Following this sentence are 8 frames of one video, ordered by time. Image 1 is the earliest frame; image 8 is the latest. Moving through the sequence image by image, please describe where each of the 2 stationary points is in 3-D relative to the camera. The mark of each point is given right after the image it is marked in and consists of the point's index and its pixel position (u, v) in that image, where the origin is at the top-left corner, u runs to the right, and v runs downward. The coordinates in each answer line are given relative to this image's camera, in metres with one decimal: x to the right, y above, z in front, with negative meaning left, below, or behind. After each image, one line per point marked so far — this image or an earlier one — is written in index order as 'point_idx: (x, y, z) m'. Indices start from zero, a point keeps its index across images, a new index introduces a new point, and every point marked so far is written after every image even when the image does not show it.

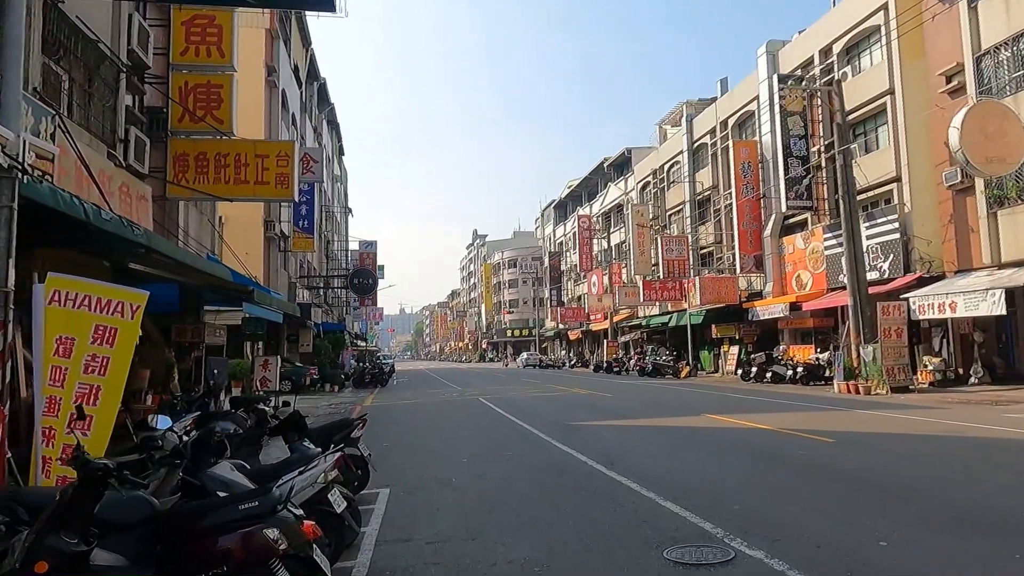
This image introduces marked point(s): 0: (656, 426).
0: (+2.9, -2.7, +12.6) m
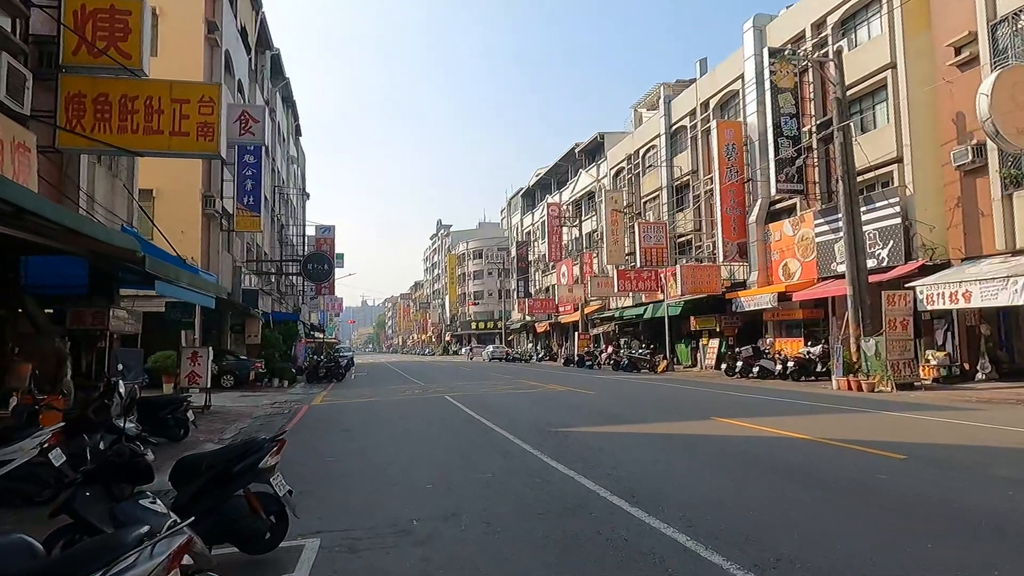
0: (+2.5, -2.3, +10.4) m
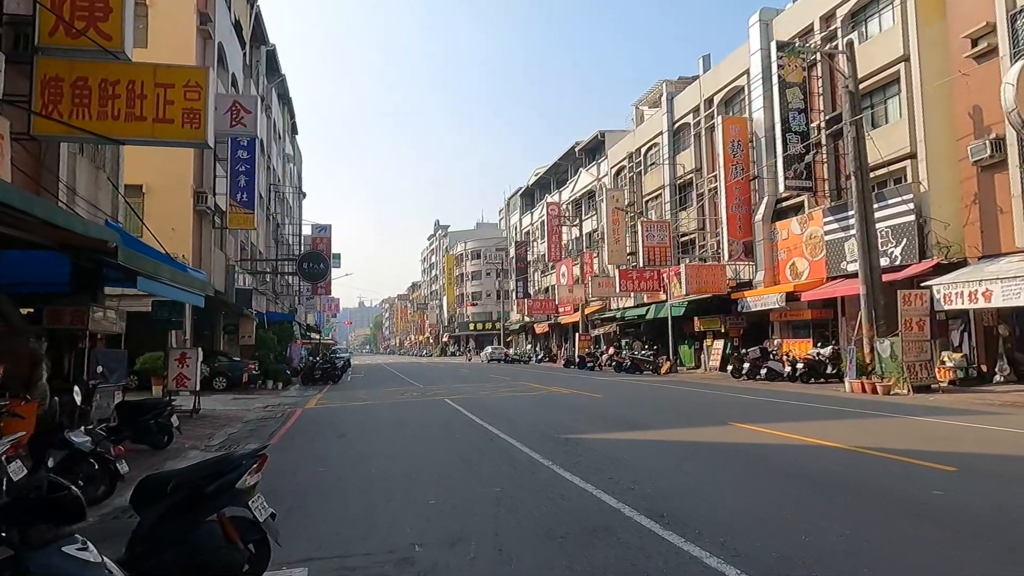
0: (+2.6, -2.3, +9.8) m
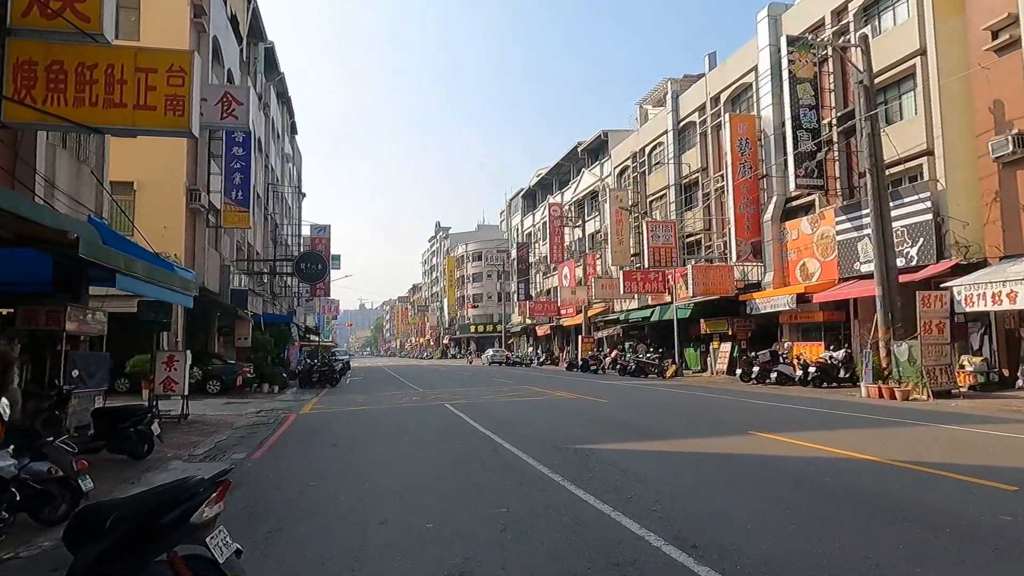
0: (+2.6, -2.3, +9.1) m
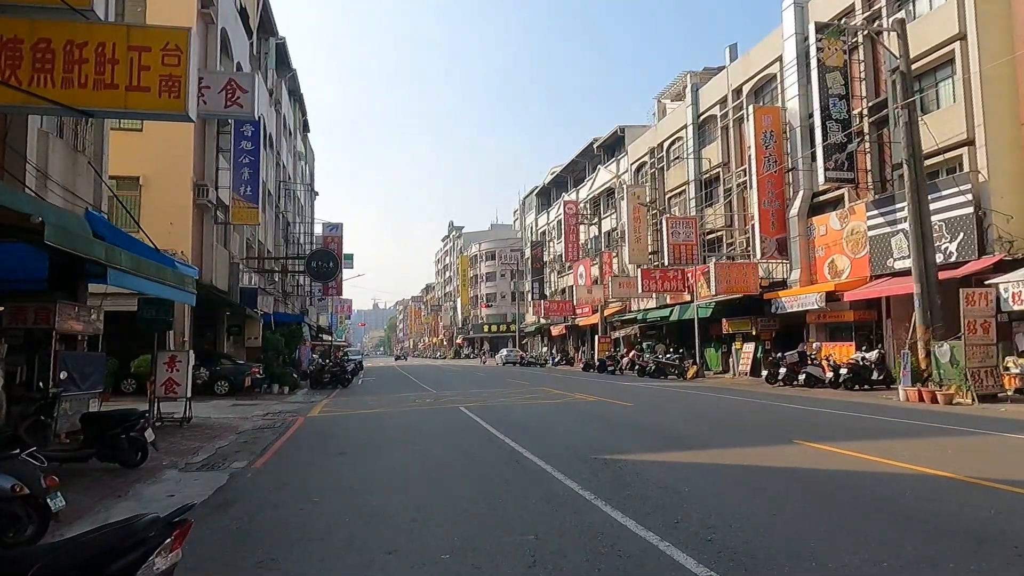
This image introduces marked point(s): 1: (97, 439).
0: (+2.9, -2.2, +8.2) m
1: (-5.5, -2.0, +8.7) m
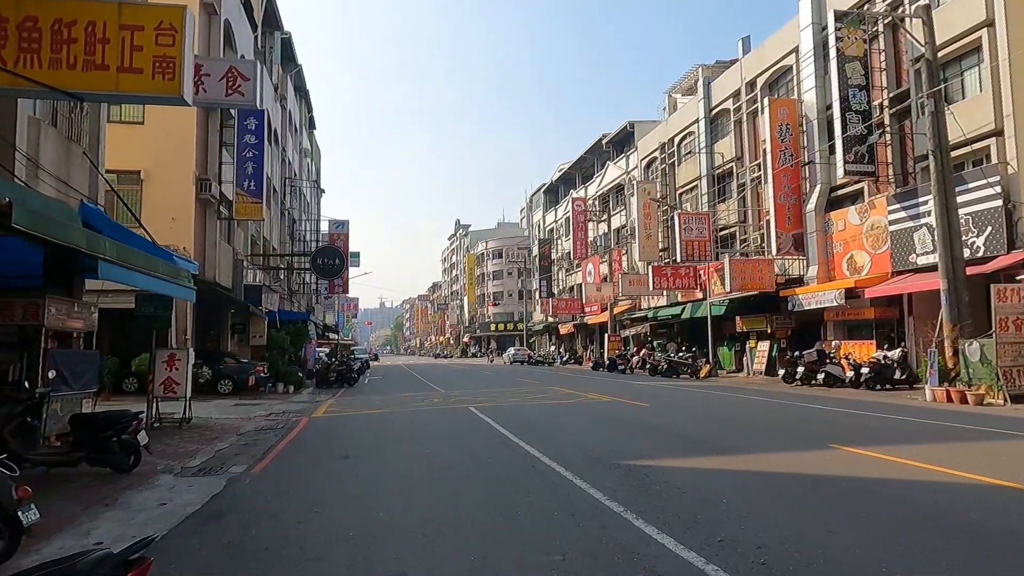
0: (+3.1, -2.1, +7.6) m
1: (-5.3, -1.9, +8.2) m
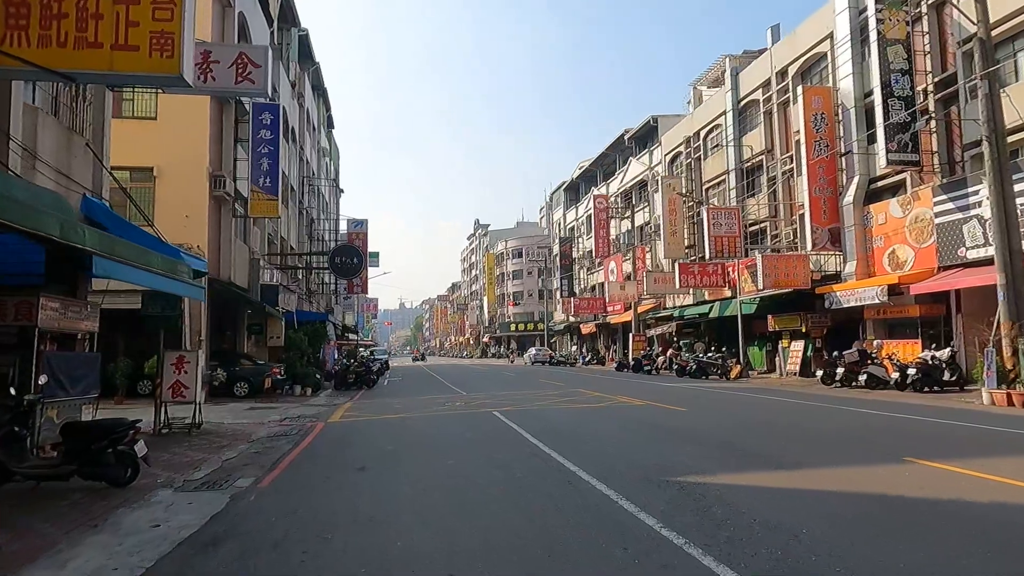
0: (+3.5, -2.0, +6.6) m
1: (-4.9, -1.9, +7.5) m
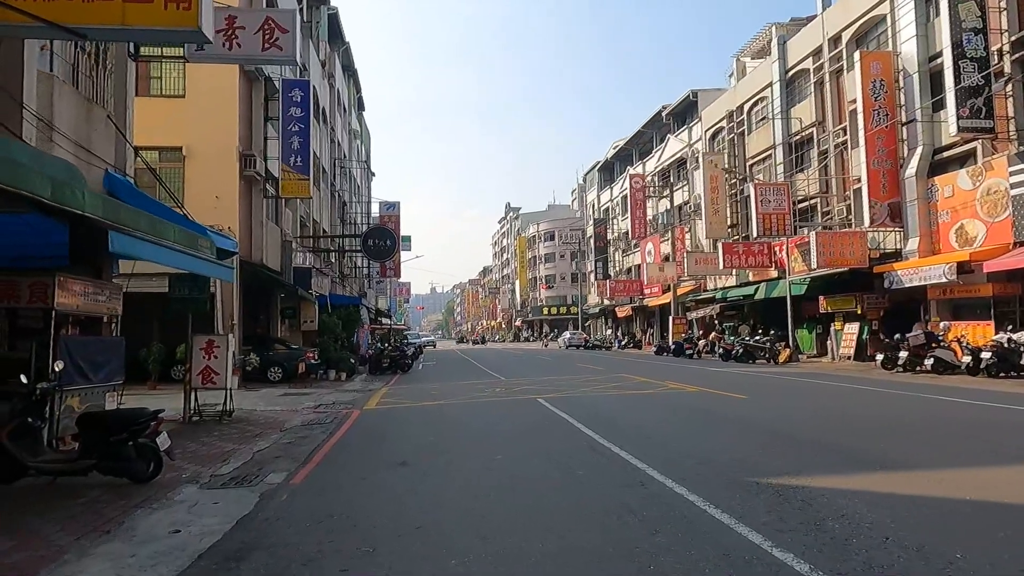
0: (+4.0, -1.8, +5.6) m
1: (-4.3, -1.7, +6.8) m
